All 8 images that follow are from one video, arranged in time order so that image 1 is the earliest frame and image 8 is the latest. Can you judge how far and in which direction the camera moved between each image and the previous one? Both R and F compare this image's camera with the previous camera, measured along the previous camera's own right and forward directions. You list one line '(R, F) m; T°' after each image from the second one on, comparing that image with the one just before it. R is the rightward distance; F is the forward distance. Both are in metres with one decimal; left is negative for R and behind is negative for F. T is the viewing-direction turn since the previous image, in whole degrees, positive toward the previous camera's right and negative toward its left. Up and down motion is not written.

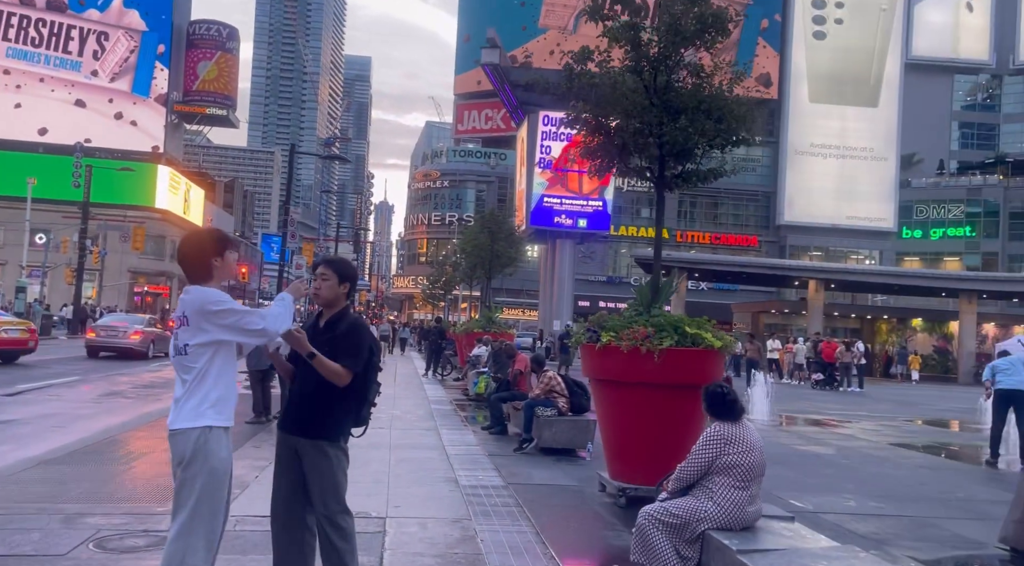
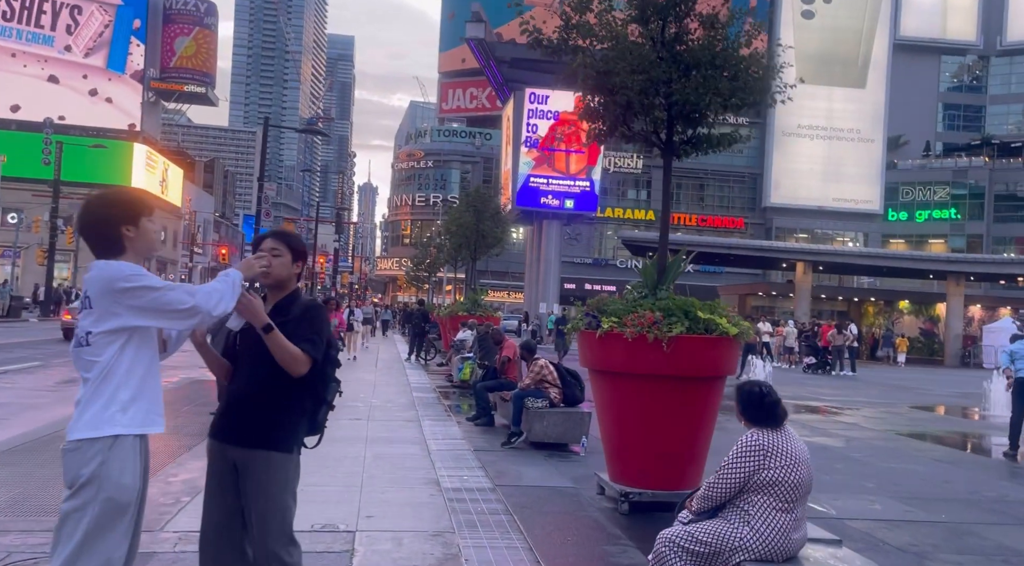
(0.0, +0.9) m; +1°
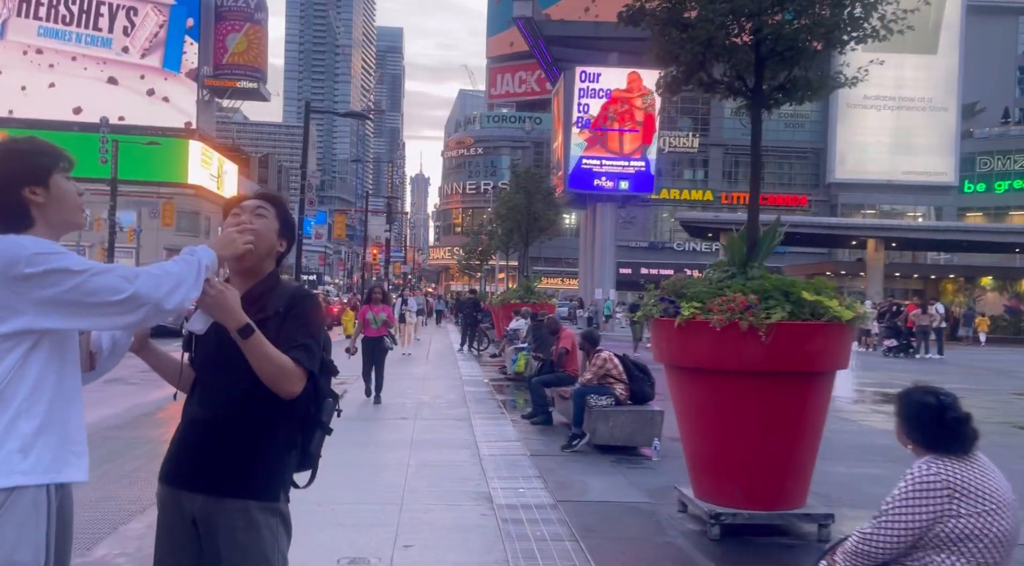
(0.0, +1.2) m; -4°
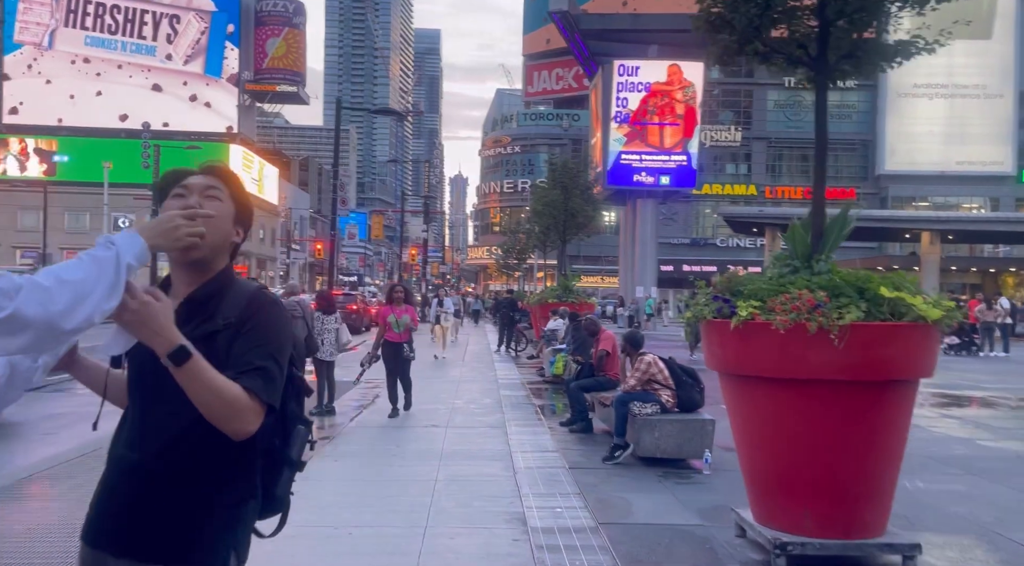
(+0.1, +0.7) m; -3°
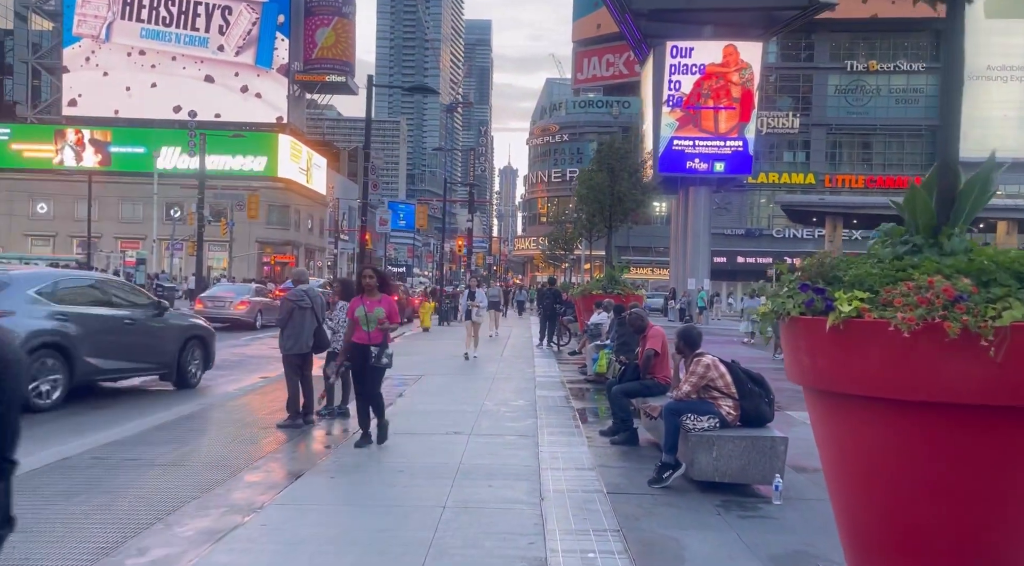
(+0.2, +1.4) m; -3°
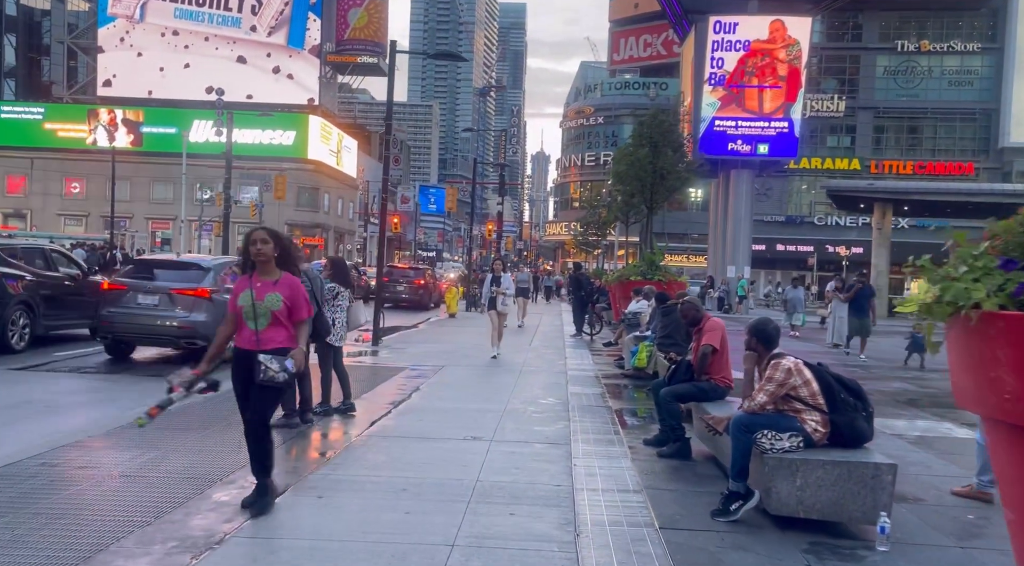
(0.0, +1.4) m; -2°
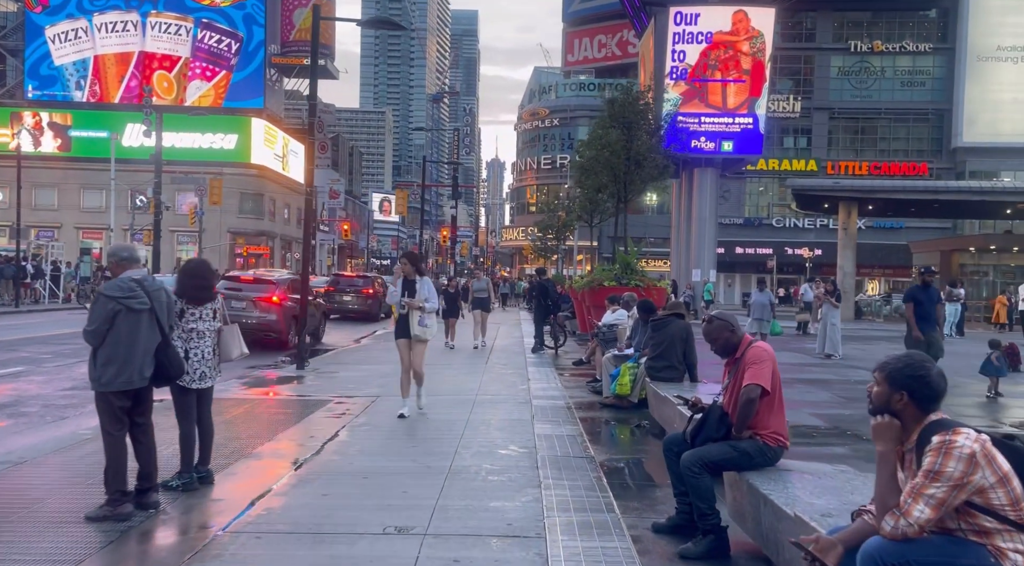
(+0.1, +2.7) m; +3°
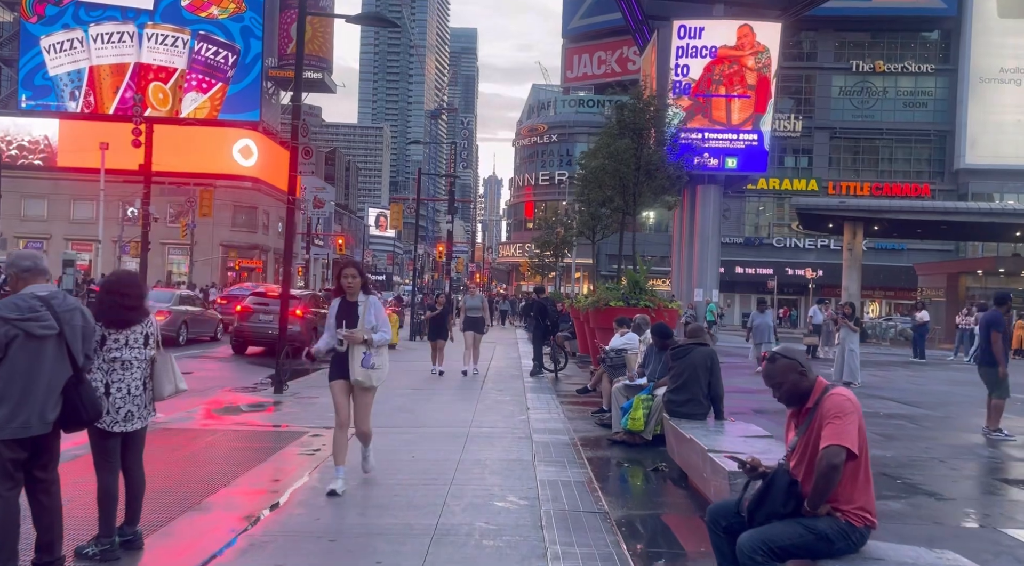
(0.0, +1.2) m; 0°
